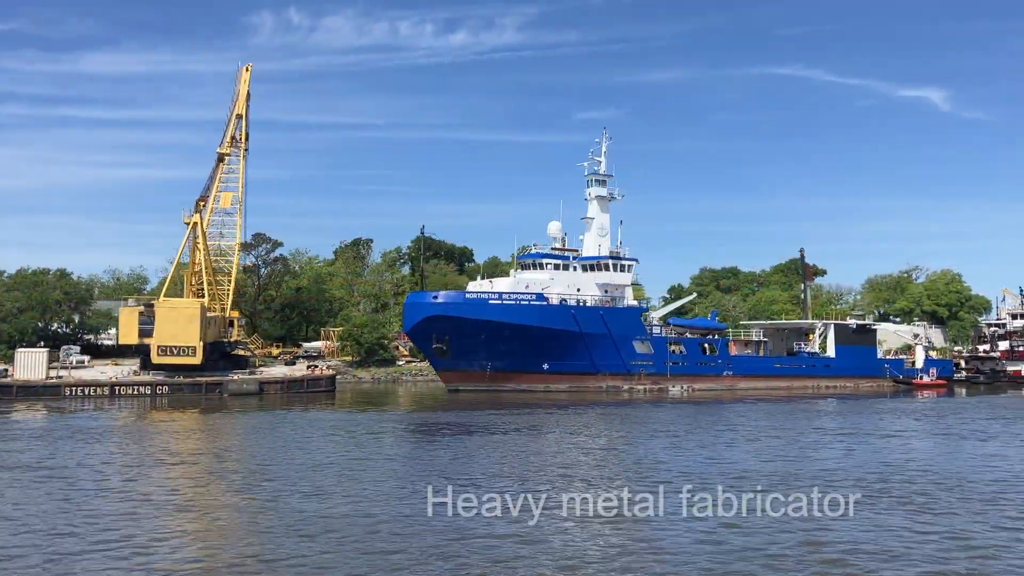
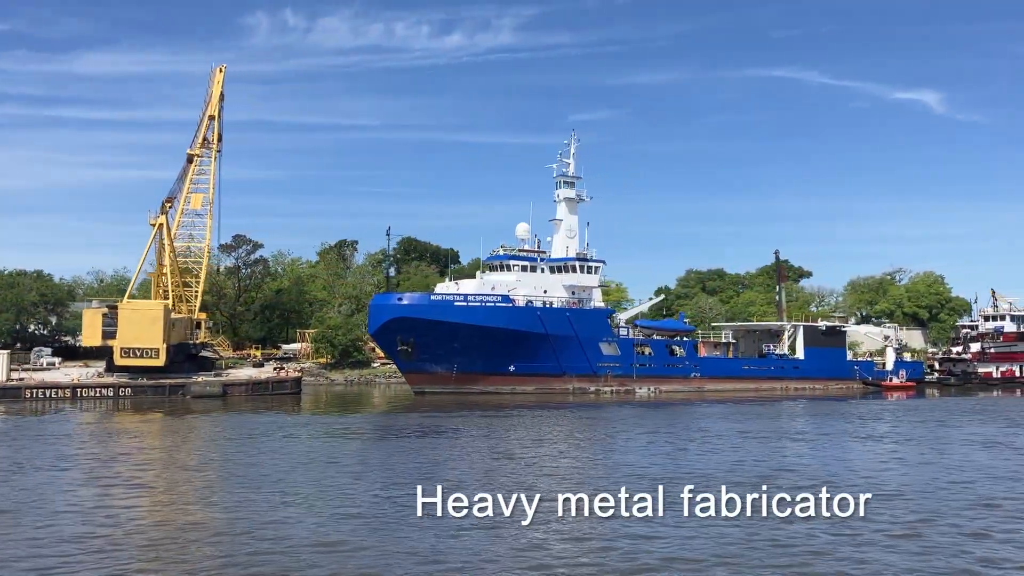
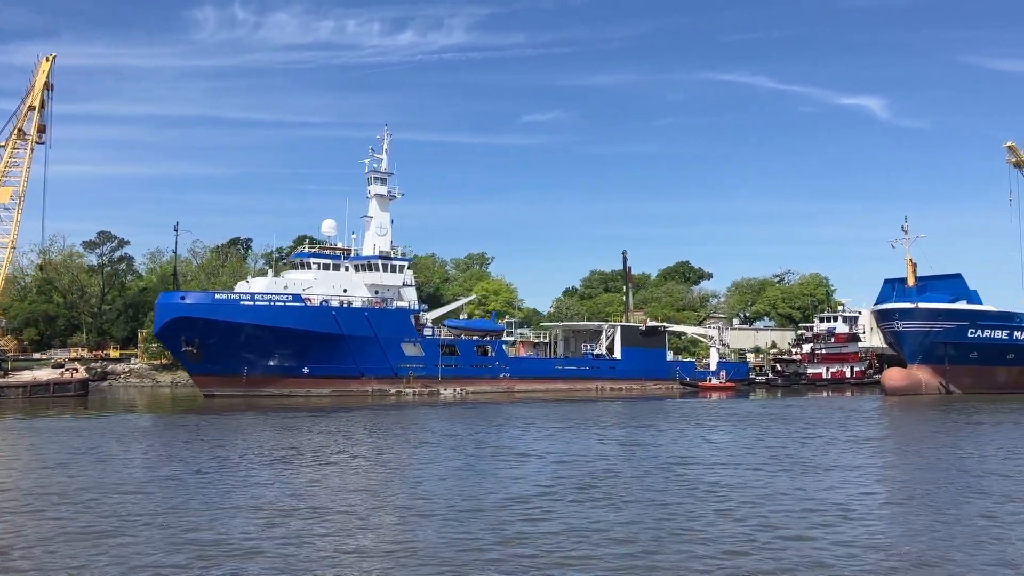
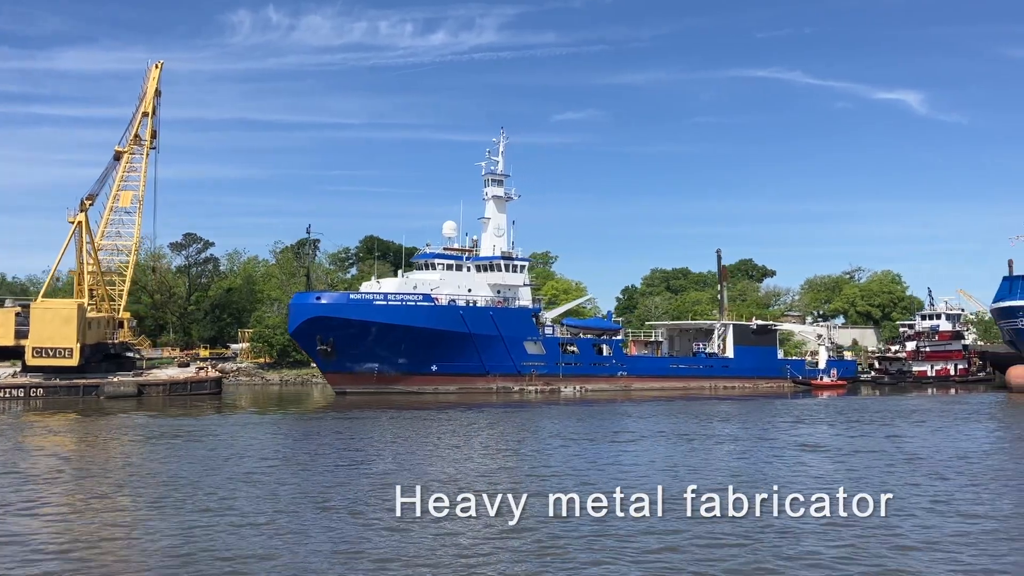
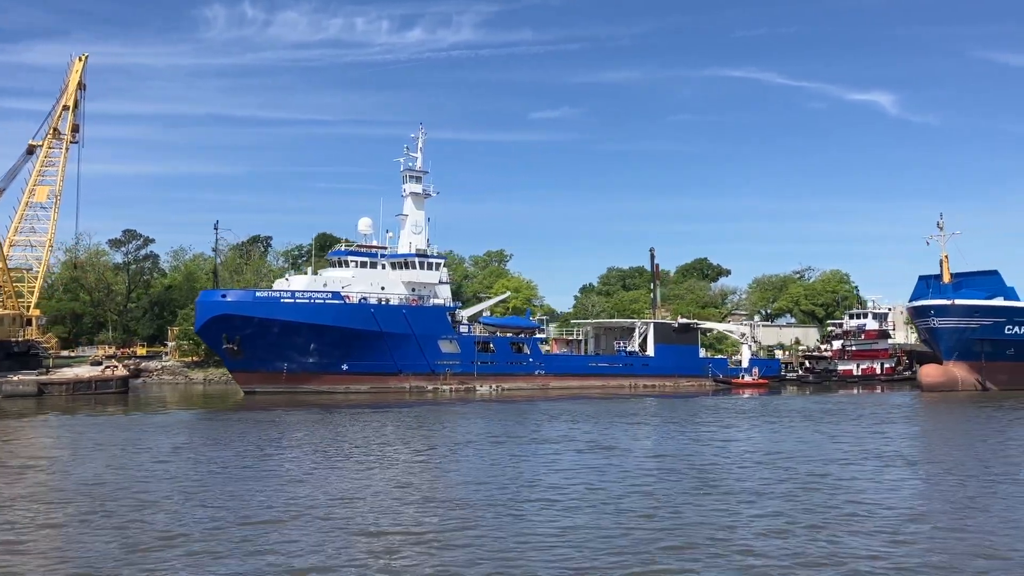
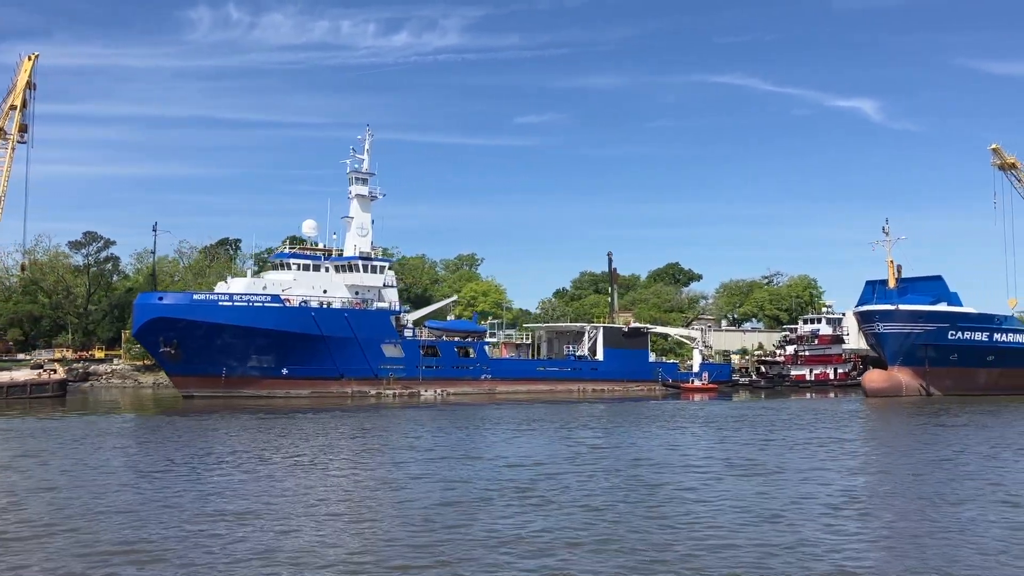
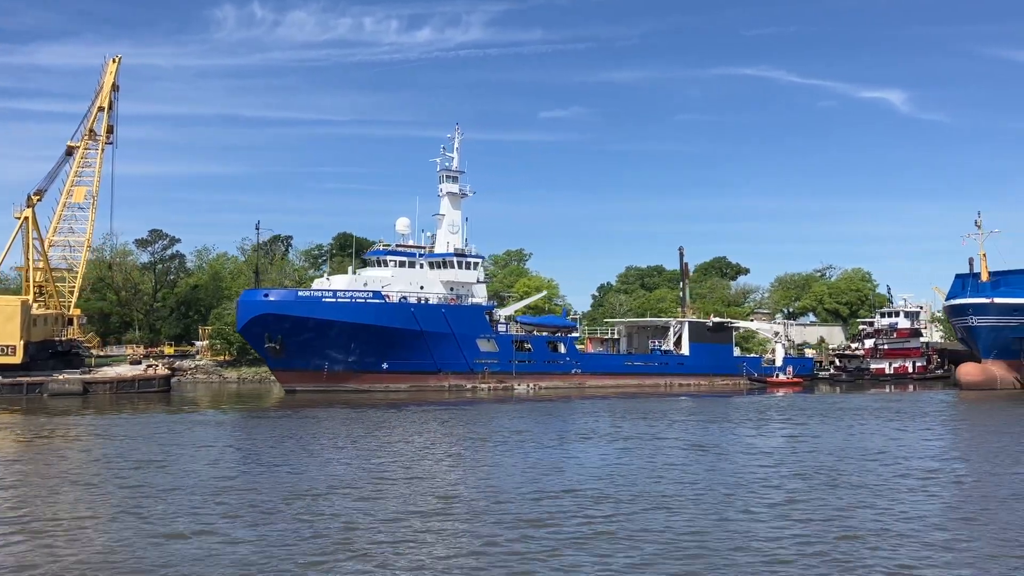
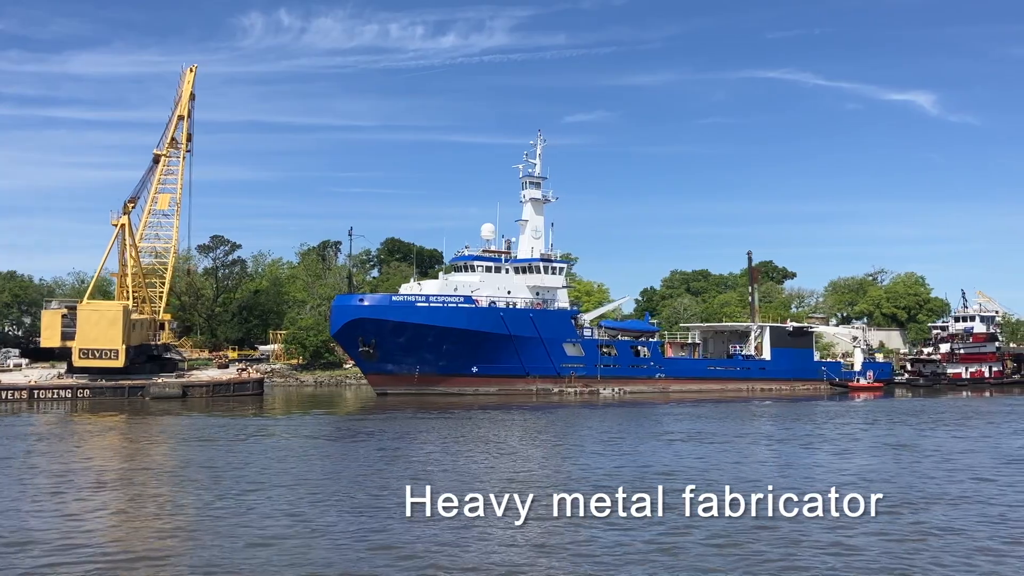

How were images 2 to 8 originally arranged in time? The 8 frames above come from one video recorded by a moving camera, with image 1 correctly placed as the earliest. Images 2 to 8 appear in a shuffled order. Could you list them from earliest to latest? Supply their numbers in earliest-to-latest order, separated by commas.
2, 8, 4, 7, 5, 3, 6
